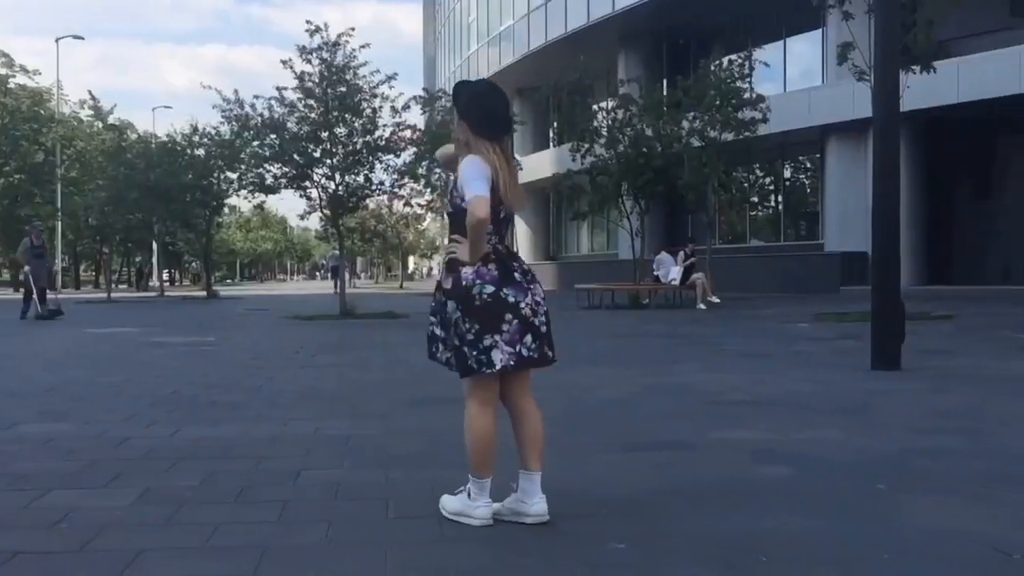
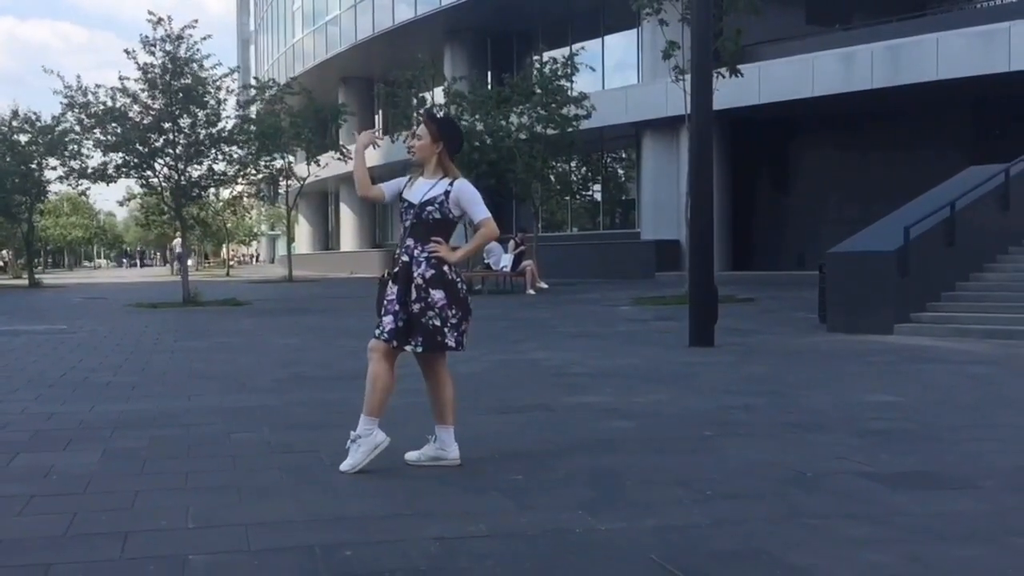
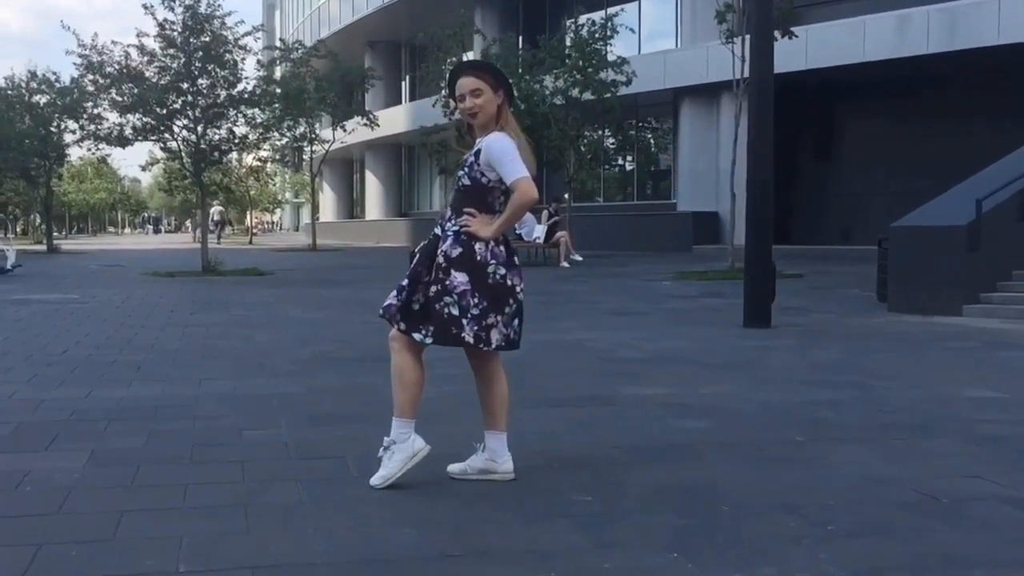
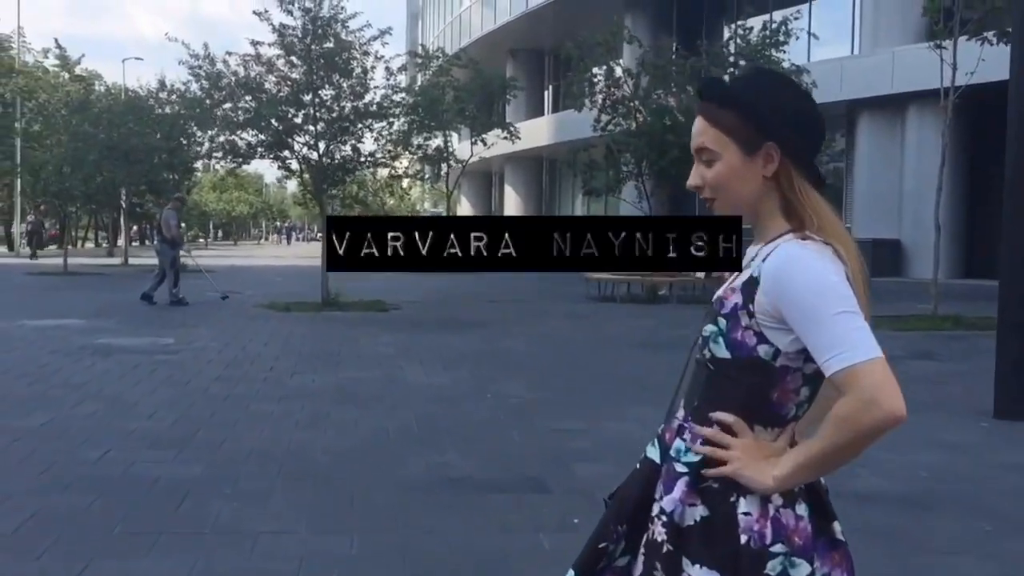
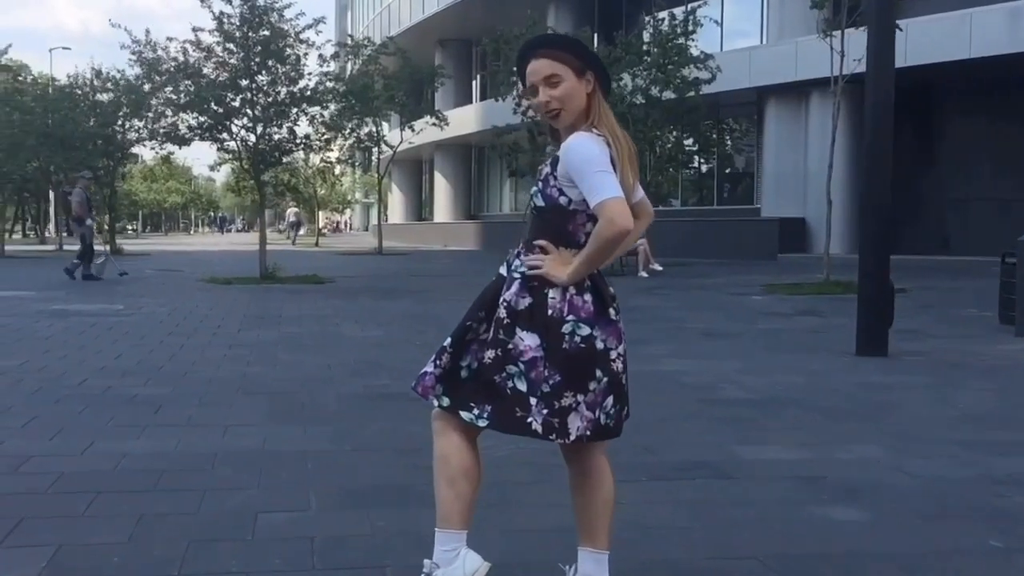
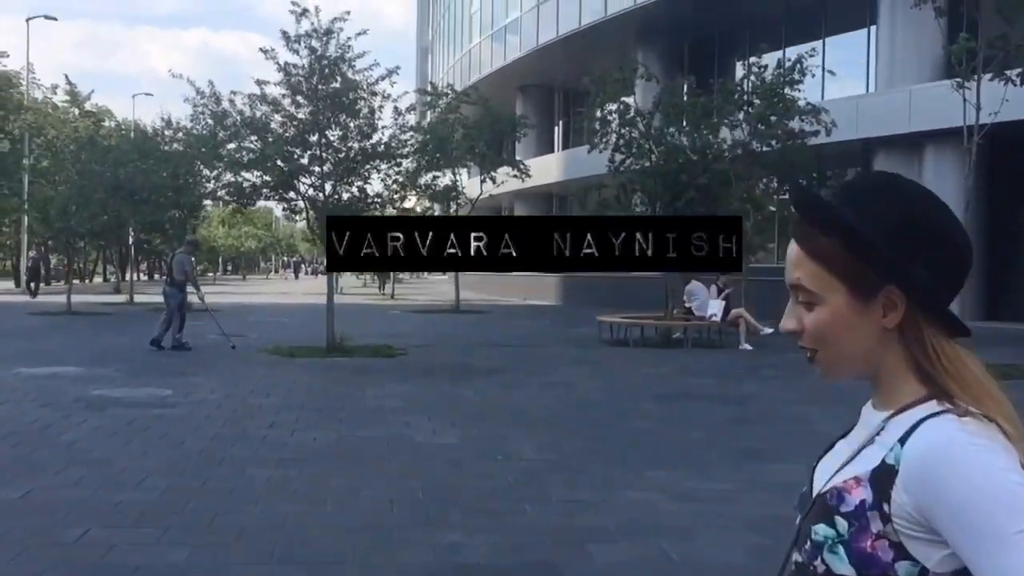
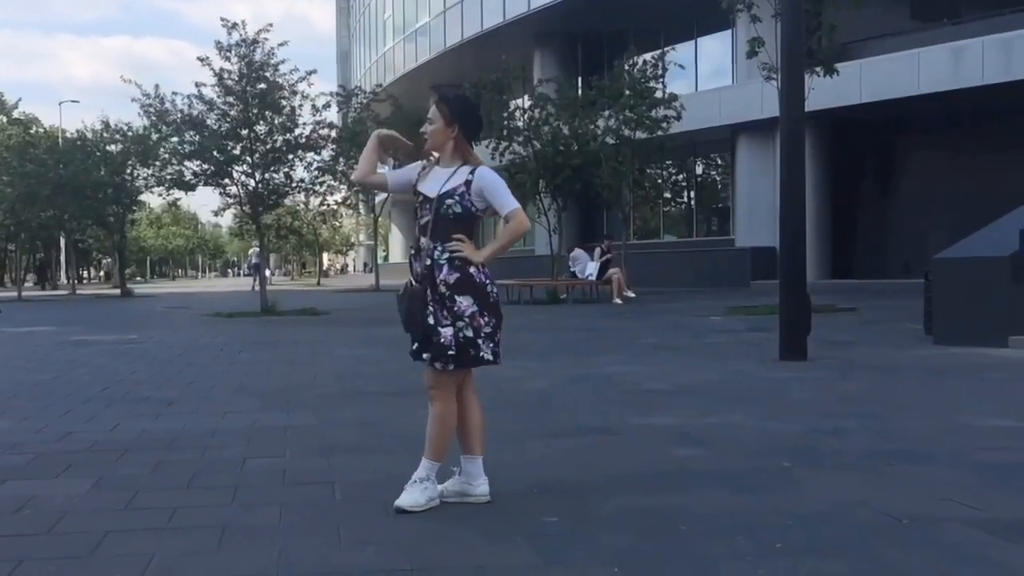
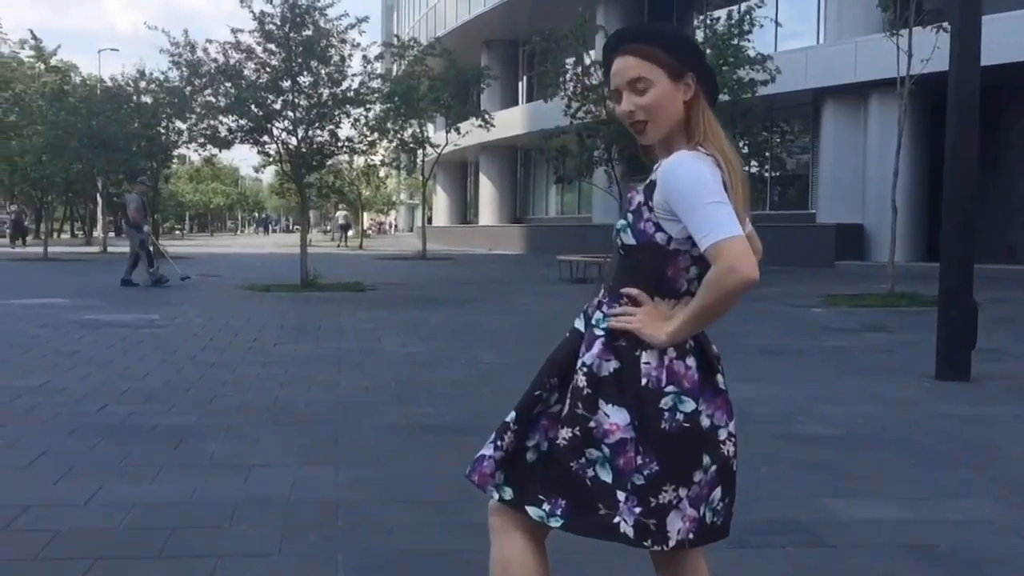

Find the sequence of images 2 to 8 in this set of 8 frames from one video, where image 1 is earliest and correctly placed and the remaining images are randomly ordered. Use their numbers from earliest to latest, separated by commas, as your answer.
7, 2, 3, 5, 8, 4, 6
